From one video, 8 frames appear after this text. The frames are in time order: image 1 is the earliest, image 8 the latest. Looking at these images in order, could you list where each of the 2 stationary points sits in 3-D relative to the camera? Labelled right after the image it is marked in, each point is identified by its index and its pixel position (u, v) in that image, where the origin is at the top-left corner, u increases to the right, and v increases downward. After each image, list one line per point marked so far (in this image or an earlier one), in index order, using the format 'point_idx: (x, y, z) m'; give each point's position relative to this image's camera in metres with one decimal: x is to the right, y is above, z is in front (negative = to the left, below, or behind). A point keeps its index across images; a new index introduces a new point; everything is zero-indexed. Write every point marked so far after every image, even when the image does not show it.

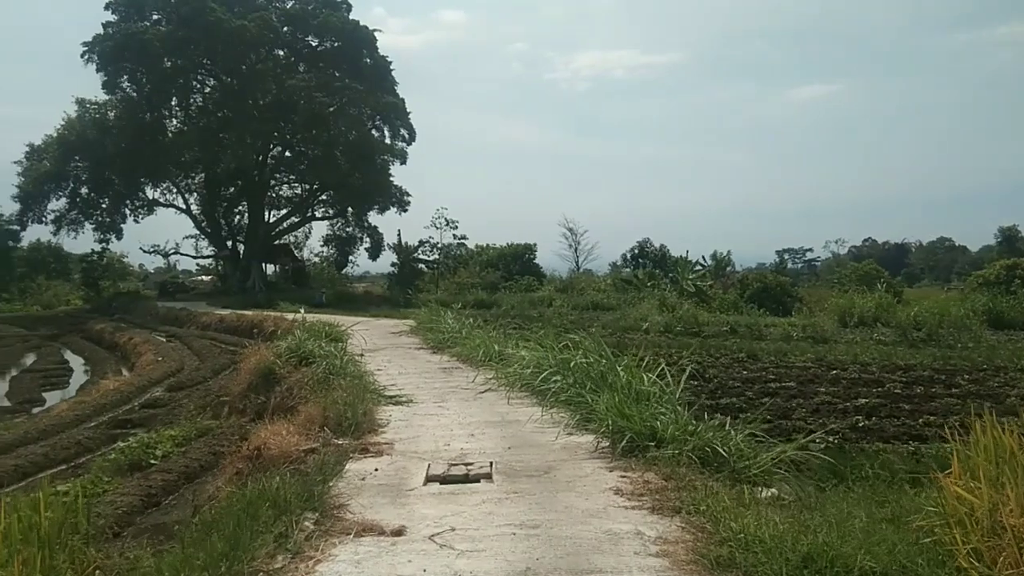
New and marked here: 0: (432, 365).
0: (-0.9, -0.8, +8.7) m
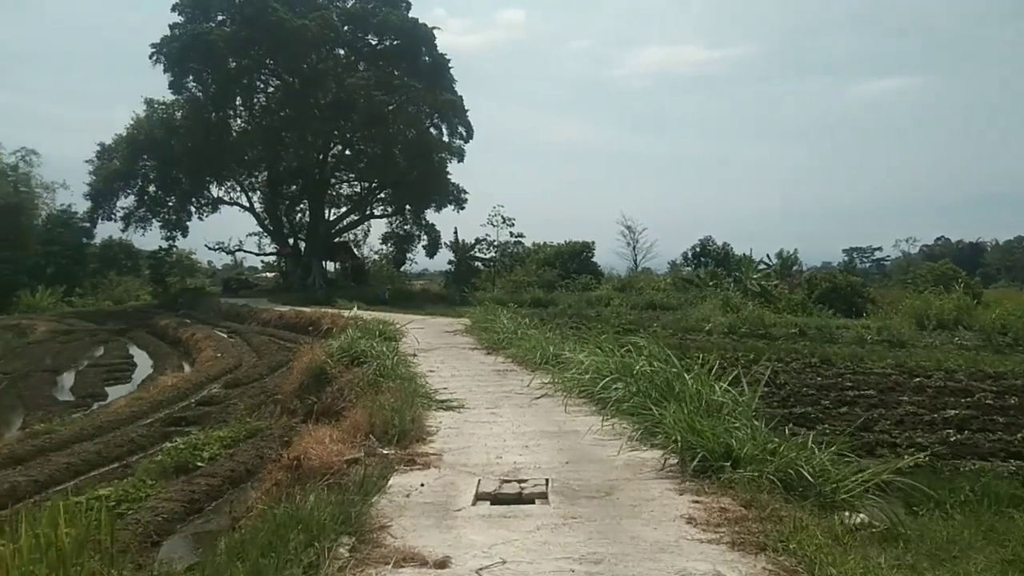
0: (-0.3, -0.8, +8.4) m
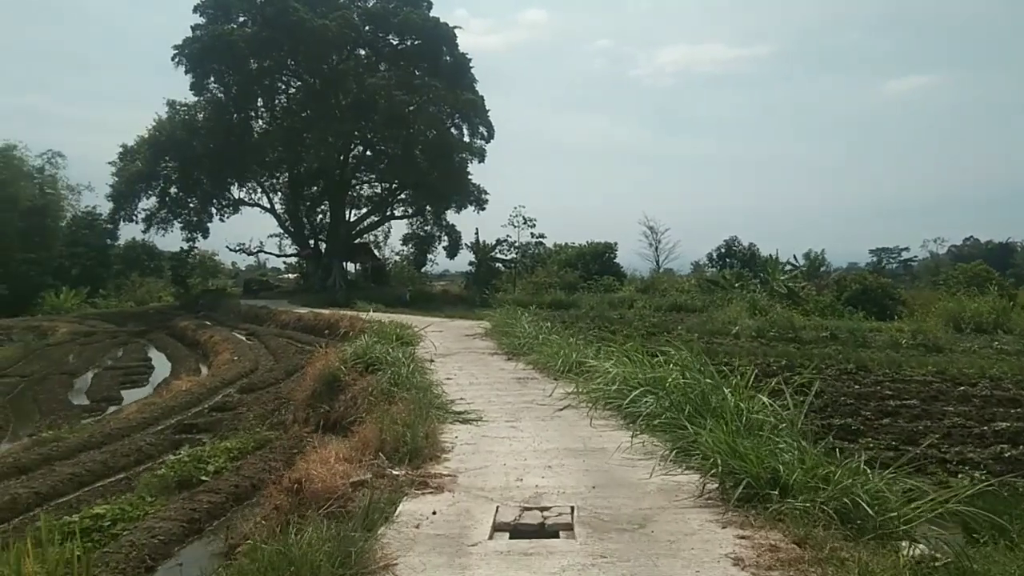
0: (-0.1, -0.8, +8.0) m
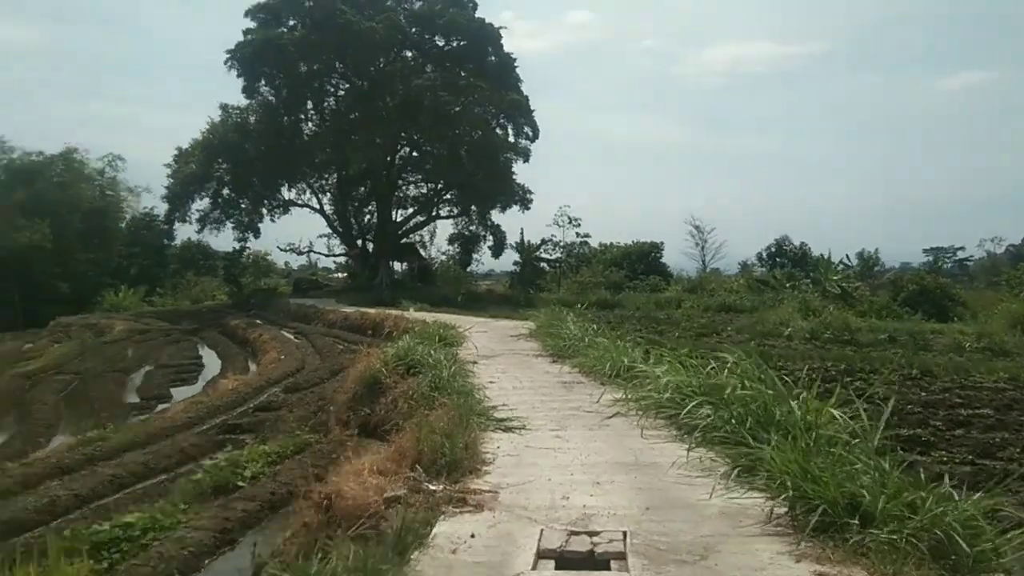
0: (+0.4, -0.8, +7.7) m
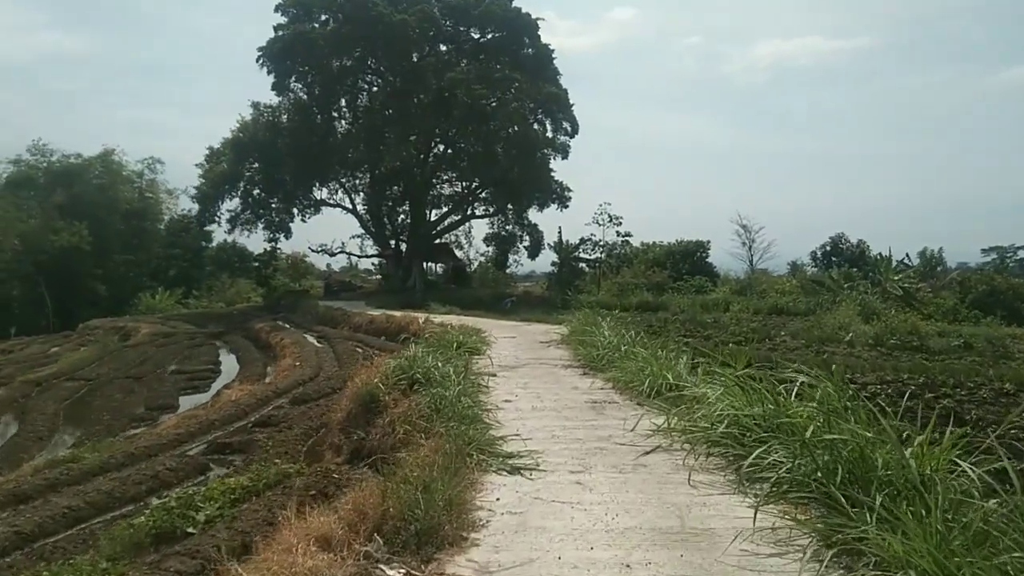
0: (+0.5, -0.8, +6.6) m
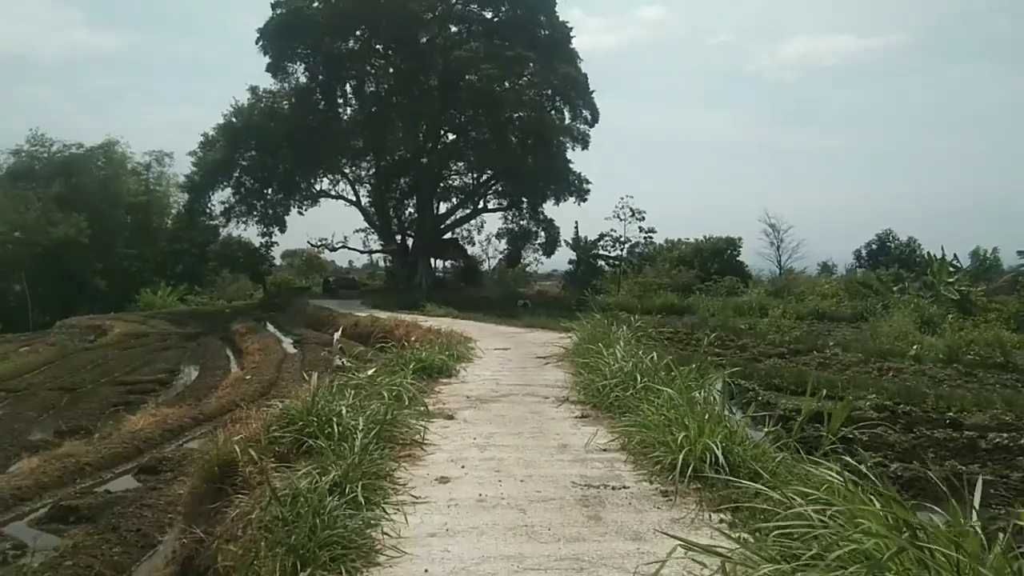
0: (+0.2, -0.9, +4.0) m
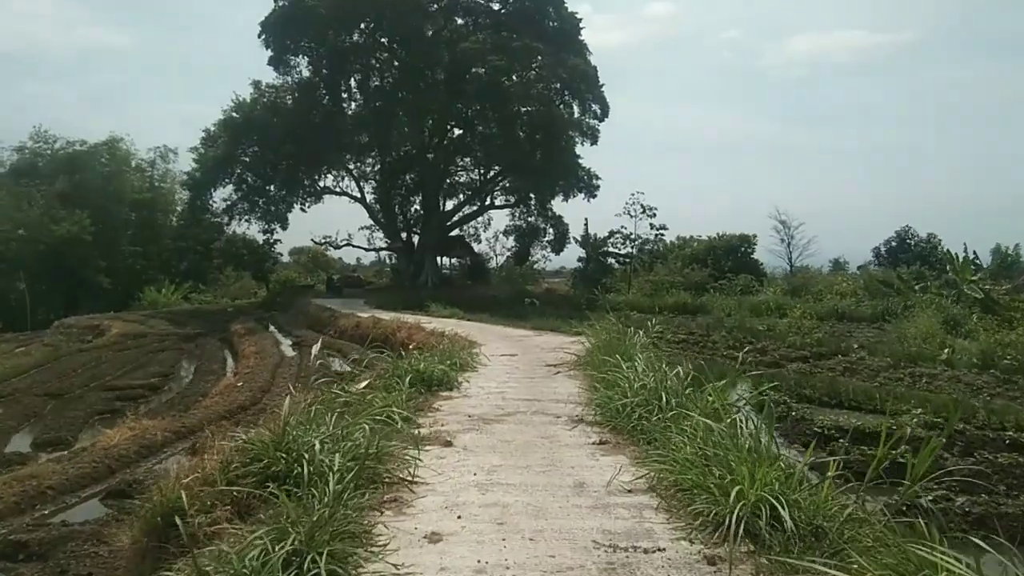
0: (+0.3, -0.9, +3.3) m
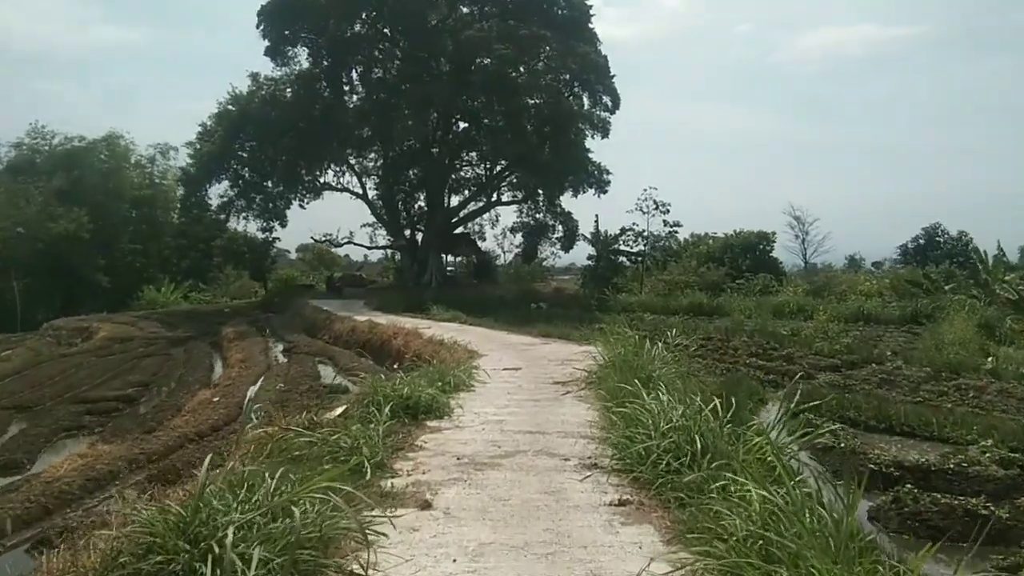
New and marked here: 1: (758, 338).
0: (+0.2, -1.0, +2.3) m
1: (+4.2, -0.9, +14.2) m
